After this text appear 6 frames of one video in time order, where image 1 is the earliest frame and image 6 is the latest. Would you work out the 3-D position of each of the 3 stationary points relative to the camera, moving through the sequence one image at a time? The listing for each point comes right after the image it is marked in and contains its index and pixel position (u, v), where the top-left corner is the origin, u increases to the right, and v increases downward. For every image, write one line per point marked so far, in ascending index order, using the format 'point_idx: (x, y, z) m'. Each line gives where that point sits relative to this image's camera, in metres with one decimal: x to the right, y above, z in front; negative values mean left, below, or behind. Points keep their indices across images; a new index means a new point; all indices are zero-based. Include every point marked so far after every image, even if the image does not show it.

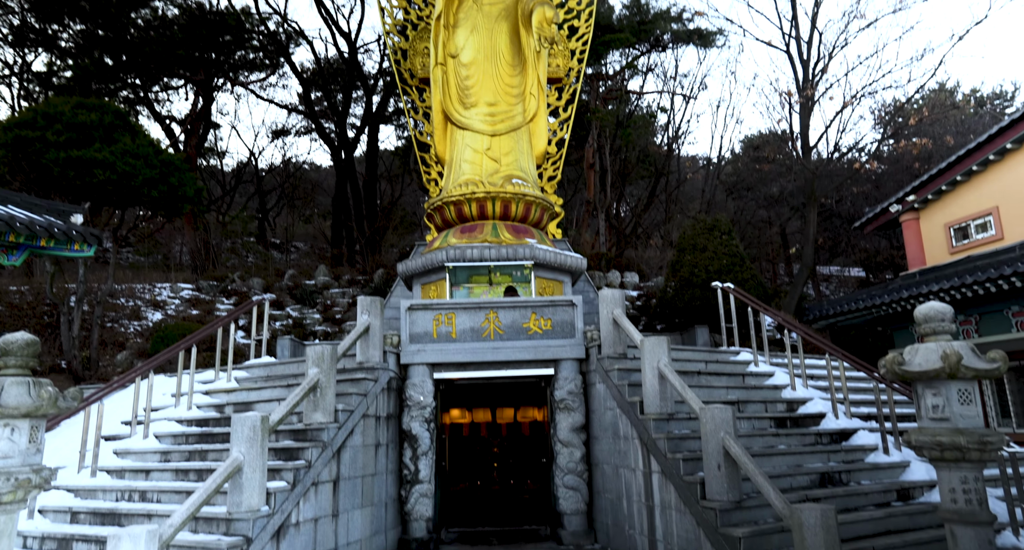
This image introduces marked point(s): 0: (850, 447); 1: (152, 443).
0: (+3.9, -2.0, +6.8) m
1: (-4.3, -2.0, +7.2) m
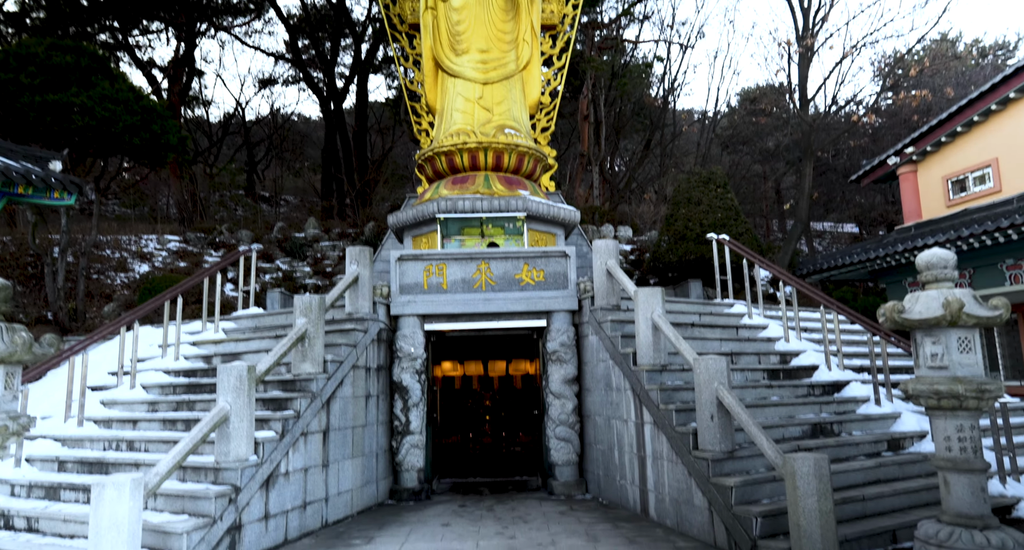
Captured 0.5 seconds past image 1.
0: (+3.8, -1.4, +6.8) m
1: (-4.4, -1.4, +7.1) m
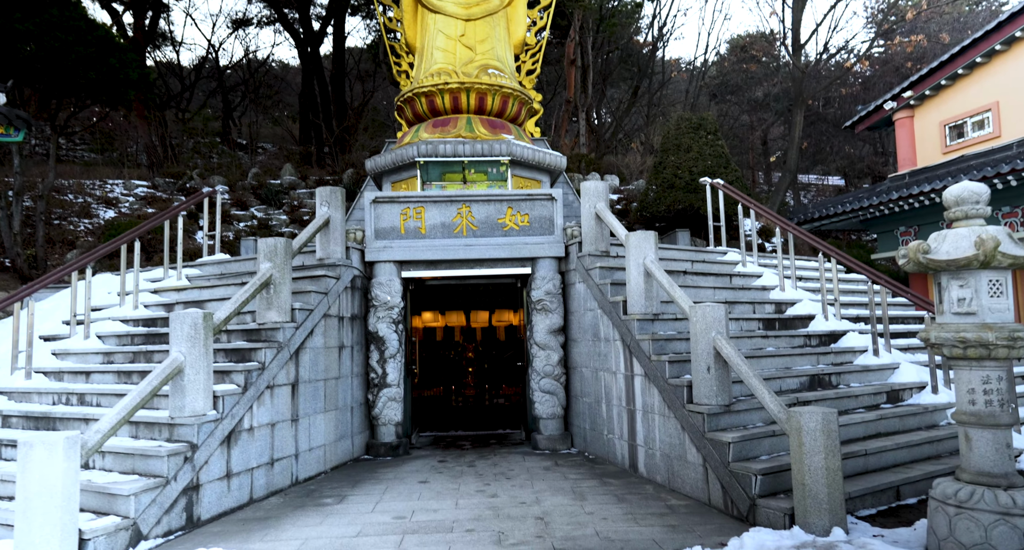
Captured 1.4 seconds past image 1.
0: (+3.6, -0.8, +6.5) m
1: (-4.6, -0.7, +6.6) m
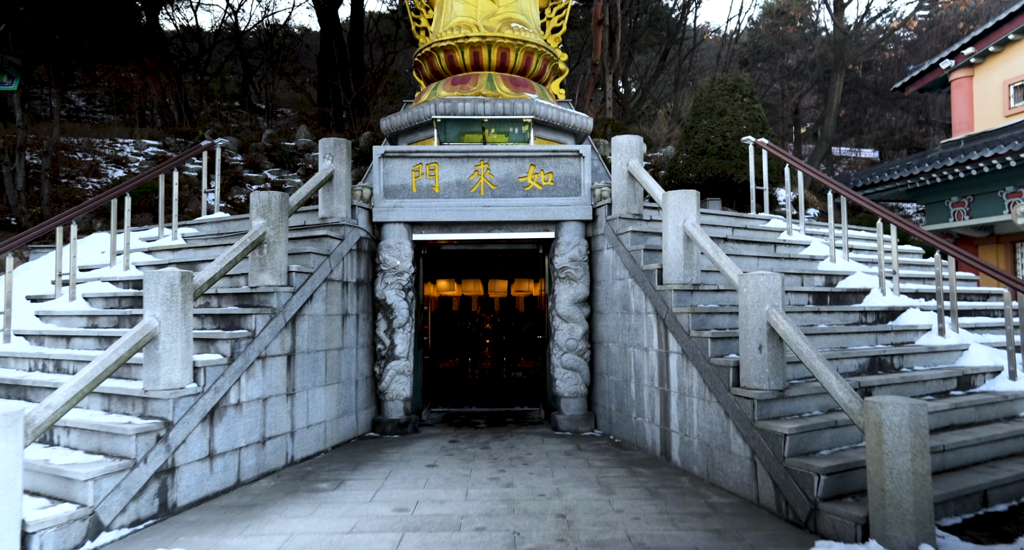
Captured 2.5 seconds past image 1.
0: (+3.8, -0.5, +5.8) m
1: (-4.4, -0.3, +6.1) m
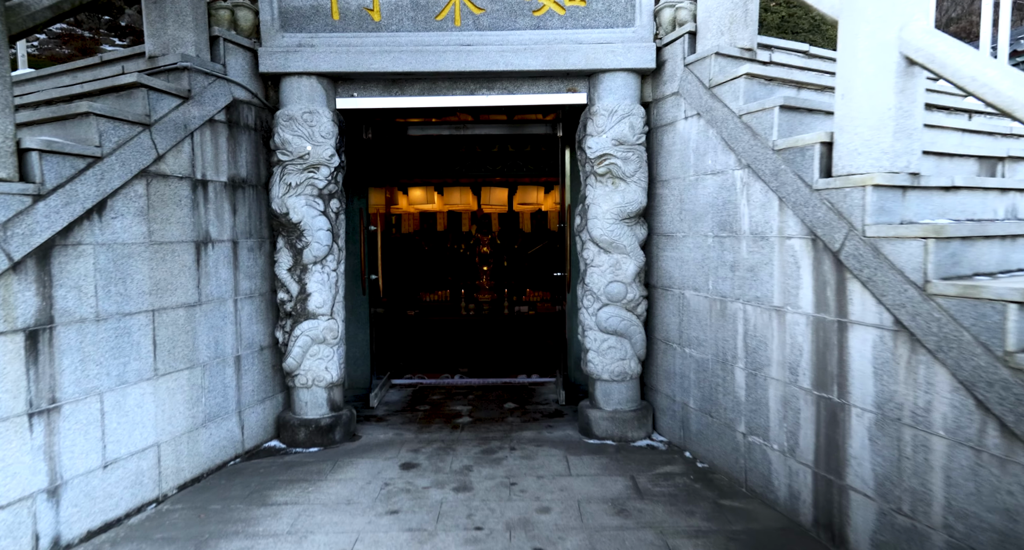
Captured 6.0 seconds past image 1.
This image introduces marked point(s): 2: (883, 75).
0: (+3.8, +0.1, +3.0) m
1: (-4.4, +0.3, +3.3) m
2: (+1.4, +0.8, +2.3) m
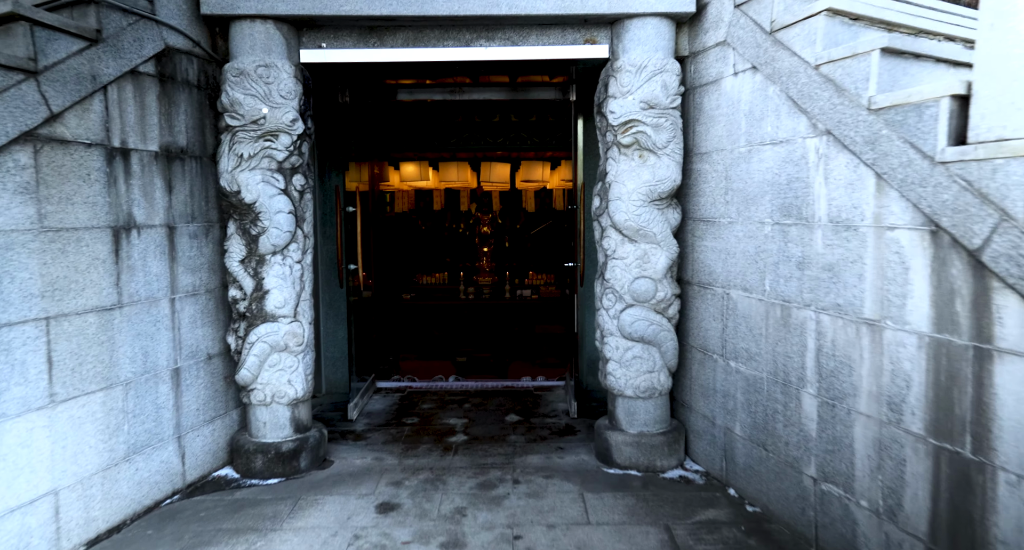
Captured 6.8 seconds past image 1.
0: (+3.8, 0.0, +2.2) m
1: (-4.4, +0.3, +2.6) m
2: (+1.5, +0.8, +1.6) m
